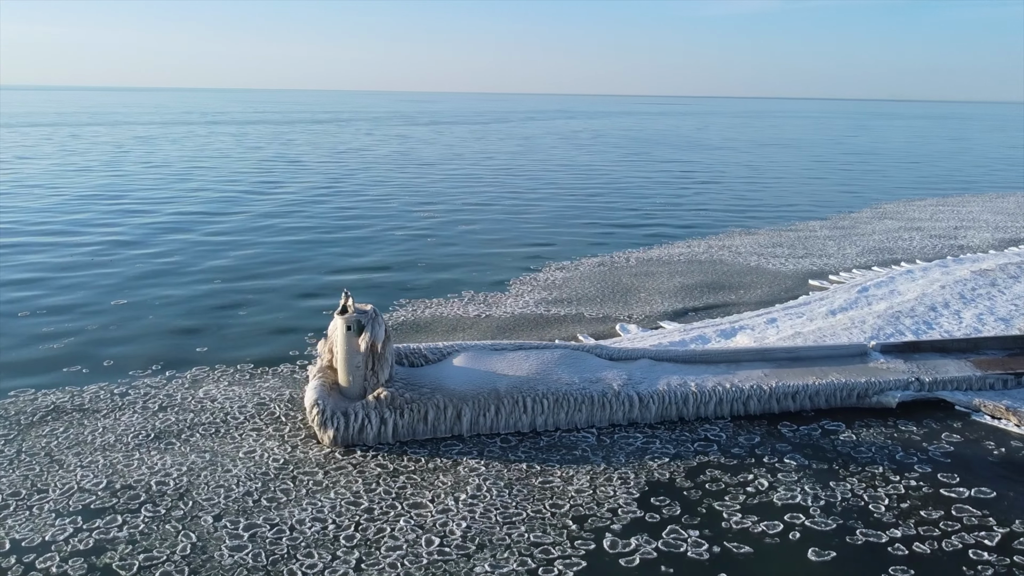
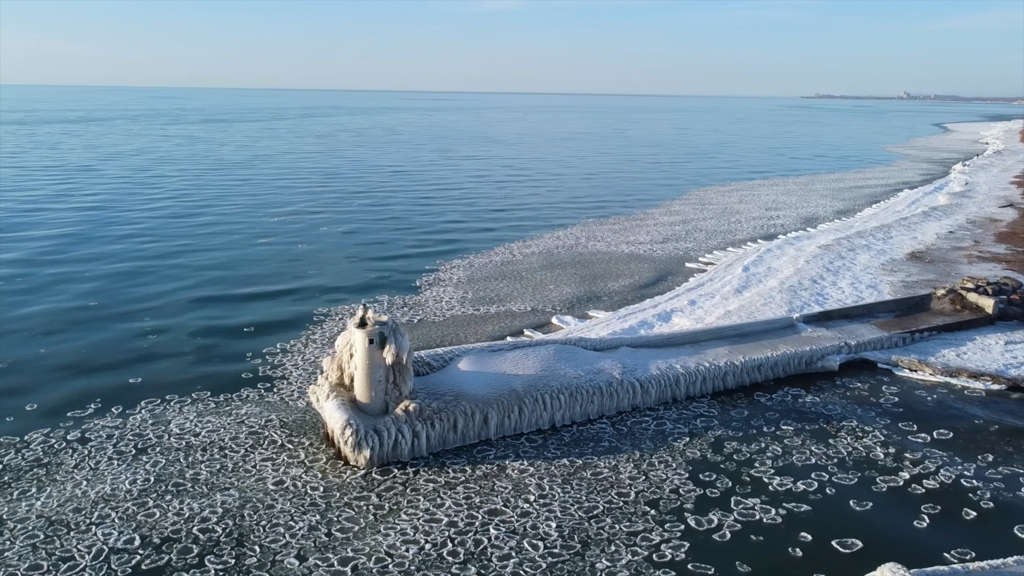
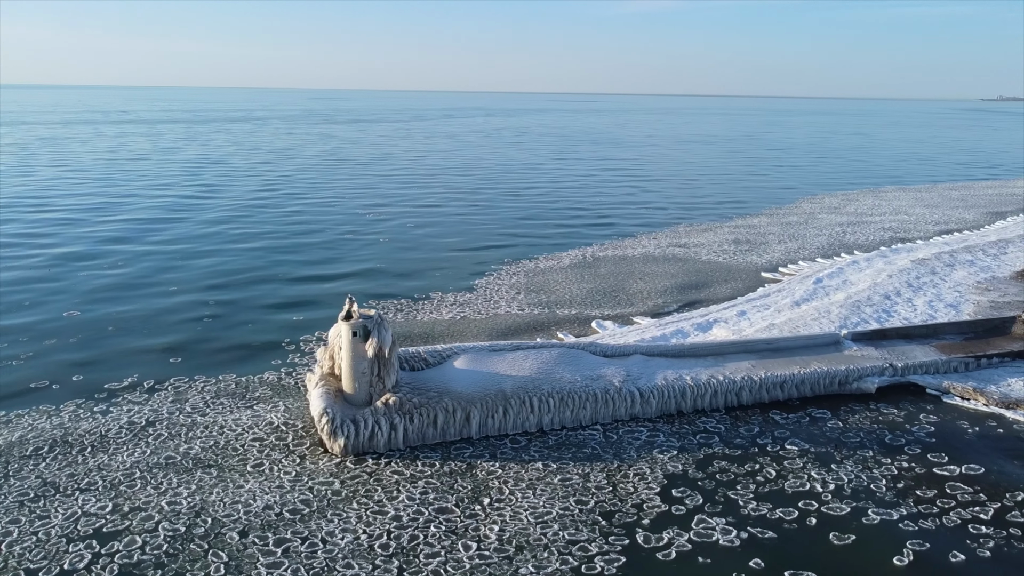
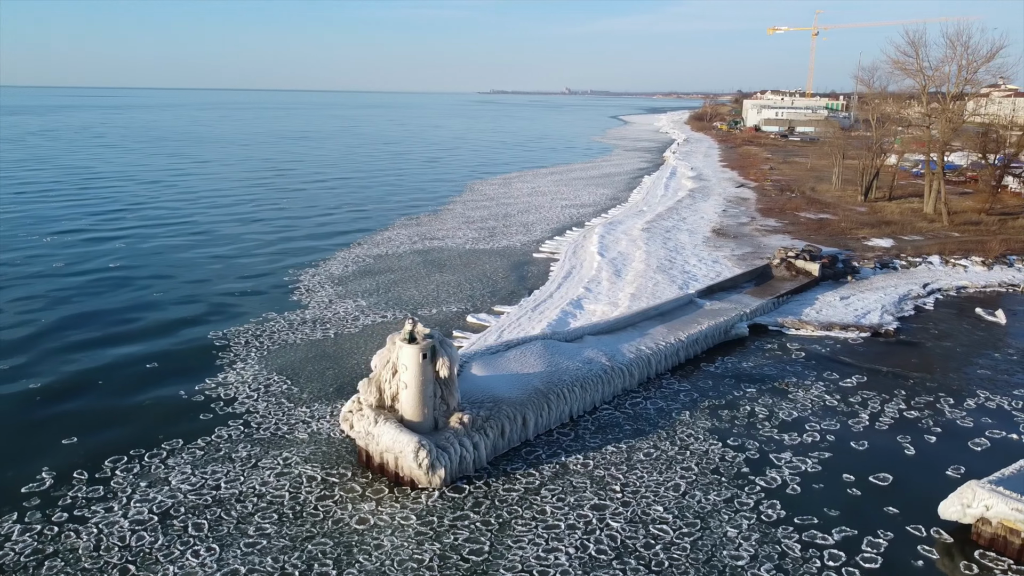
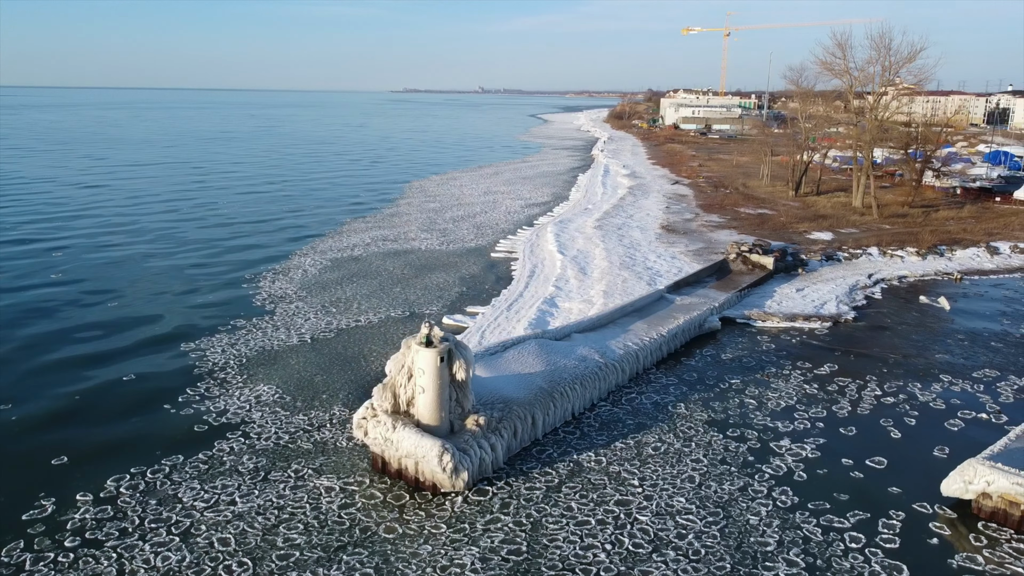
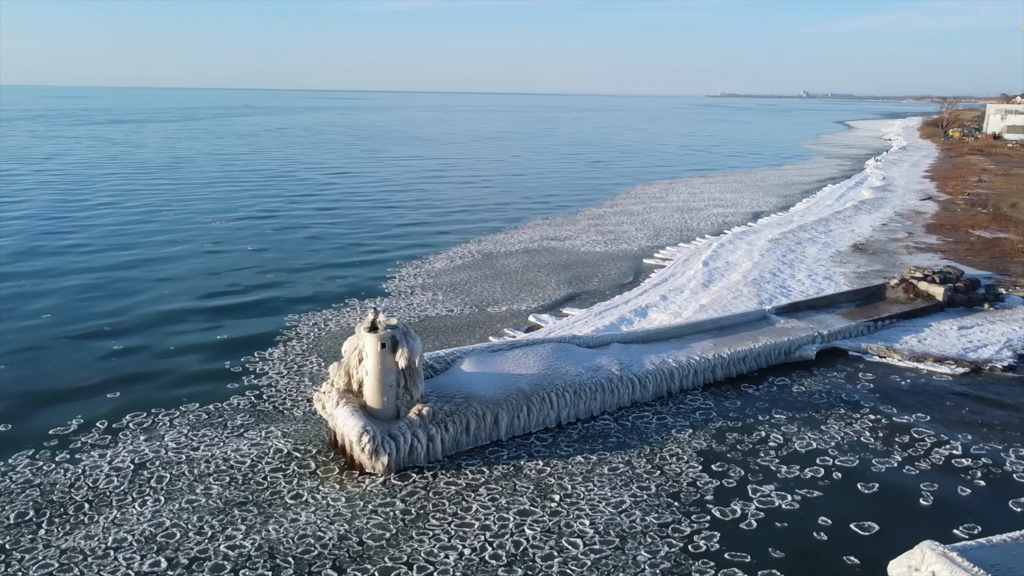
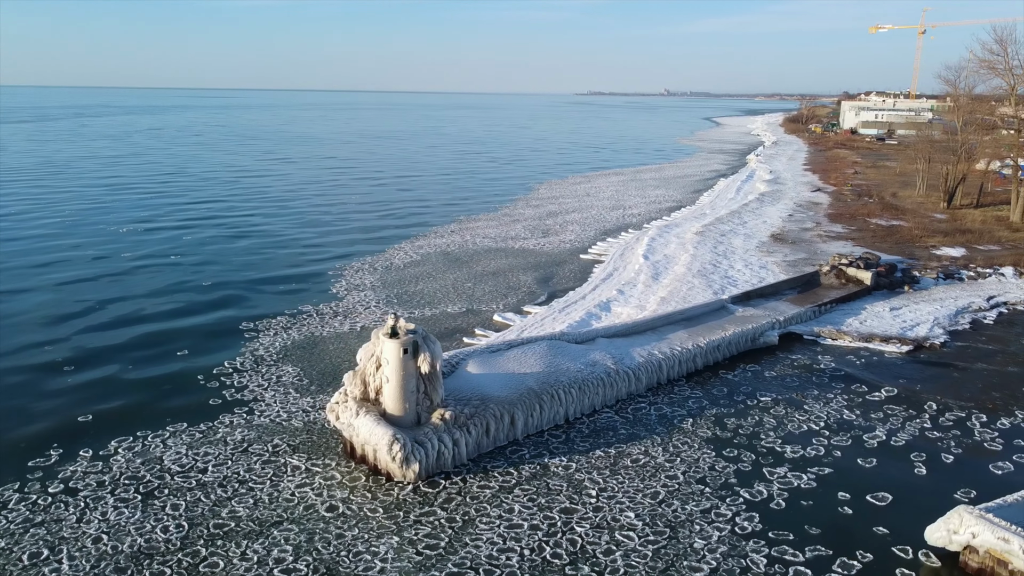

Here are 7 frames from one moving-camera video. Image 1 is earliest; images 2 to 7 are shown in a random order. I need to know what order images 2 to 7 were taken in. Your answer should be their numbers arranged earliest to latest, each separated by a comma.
3, 2, 6, 7, 4, 5
